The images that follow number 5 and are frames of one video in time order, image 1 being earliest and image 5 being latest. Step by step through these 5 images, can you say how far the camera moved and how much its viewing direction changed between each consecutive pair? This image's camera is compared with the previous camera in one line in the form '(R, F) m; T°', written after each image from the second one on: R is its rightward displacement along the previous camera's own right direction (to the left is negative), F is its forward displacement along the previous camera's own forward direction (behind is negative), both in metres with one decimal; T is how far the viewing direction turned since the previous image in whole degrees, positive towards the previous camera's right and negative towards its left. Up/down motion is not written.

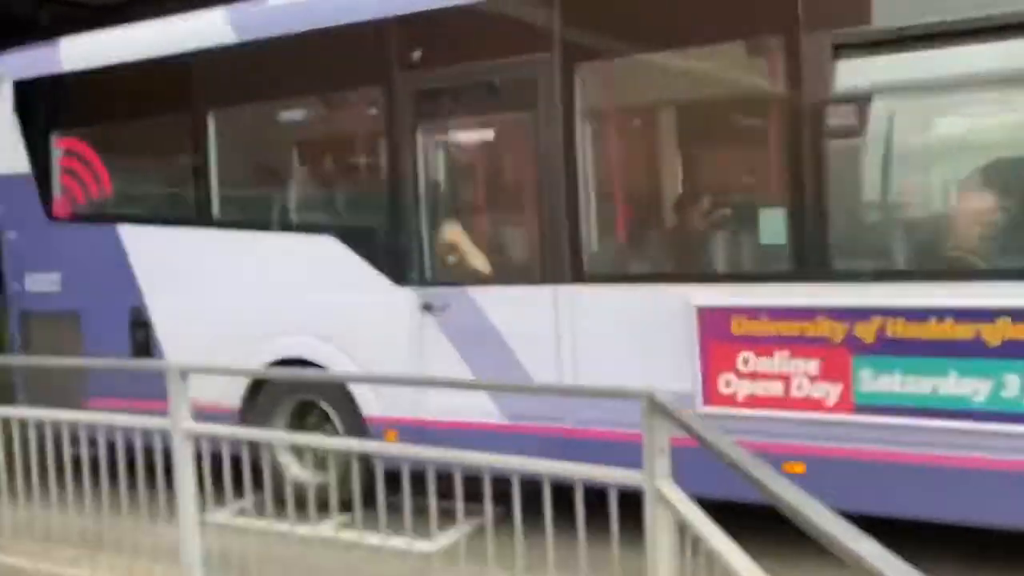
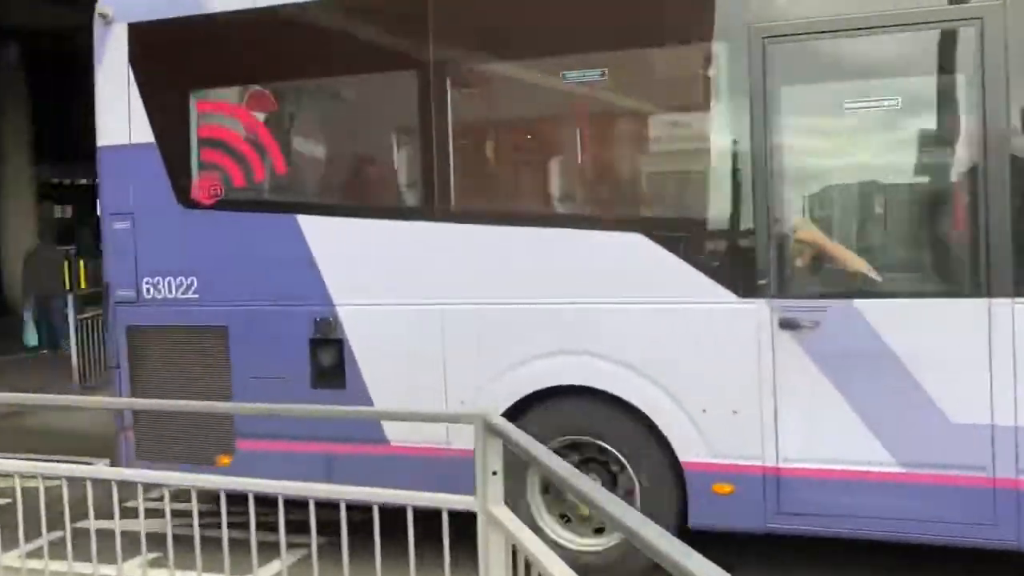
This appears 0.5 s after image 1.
(-1.0, +0.7) m; +7°
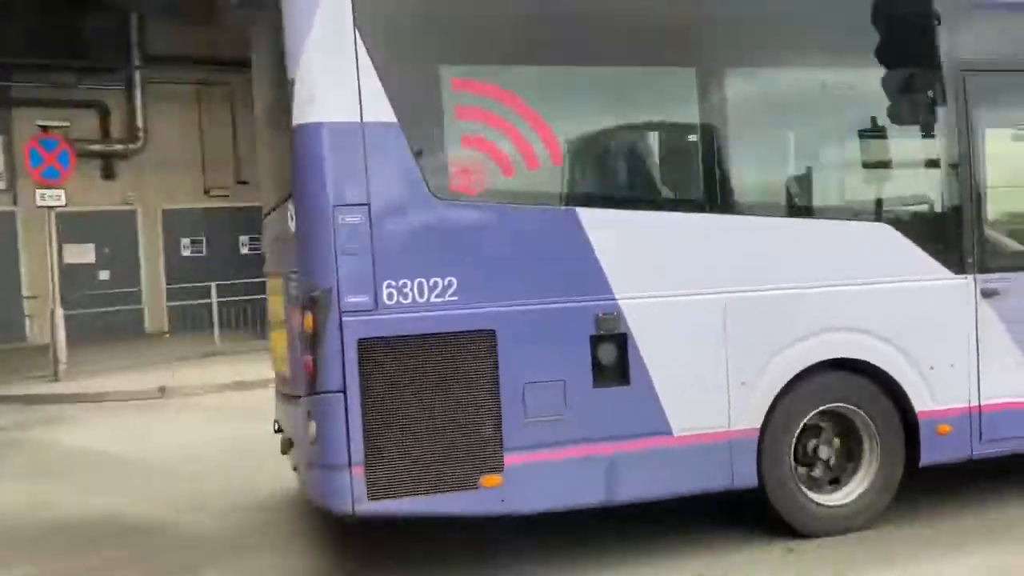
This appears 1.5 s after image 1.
(-1.9, +0.6) m; +35°
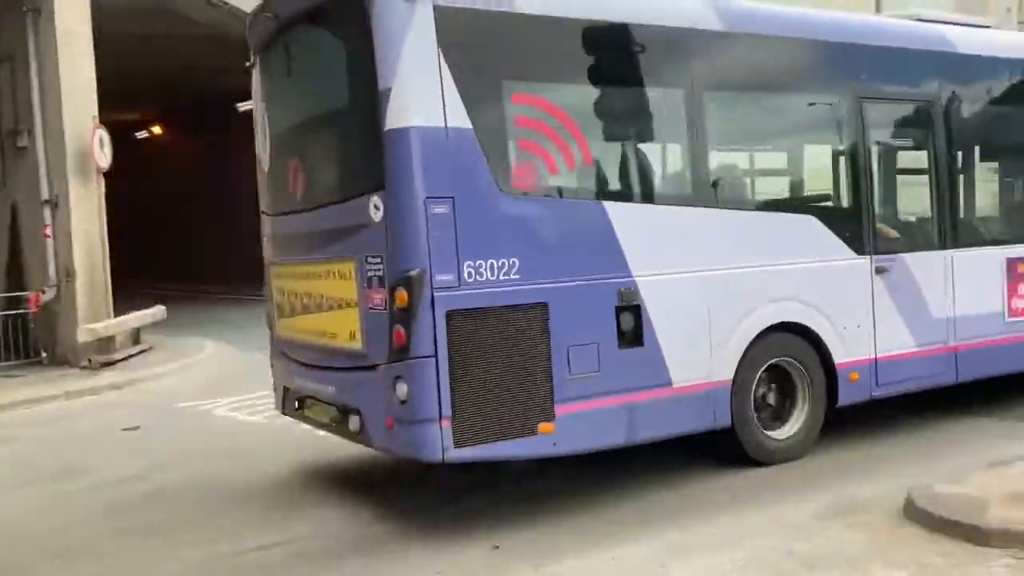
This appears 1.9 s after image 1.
(-0.8, -0.3) m; +15°
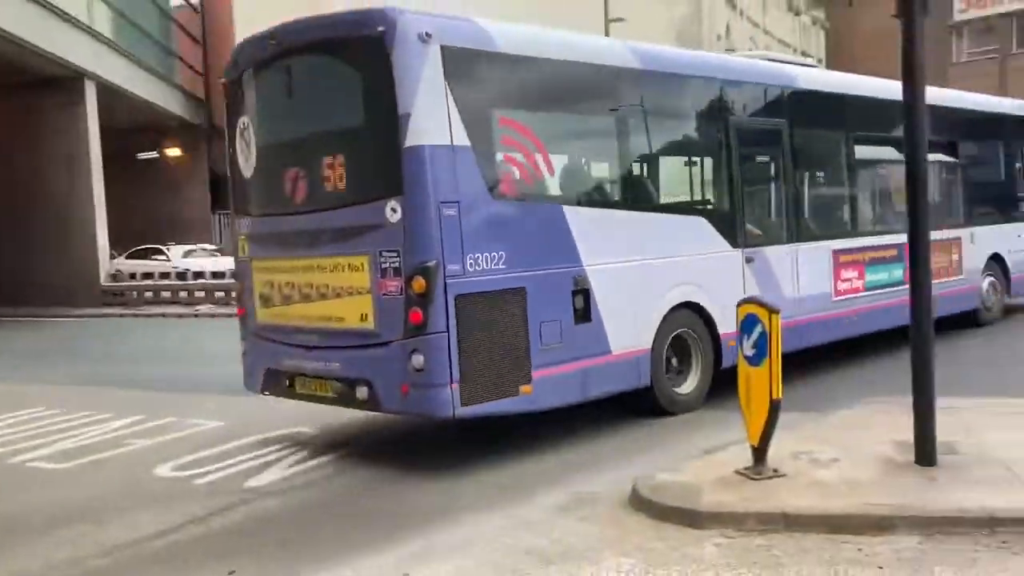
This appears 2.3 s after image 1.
(-0.7, -0.3) m; +16°
